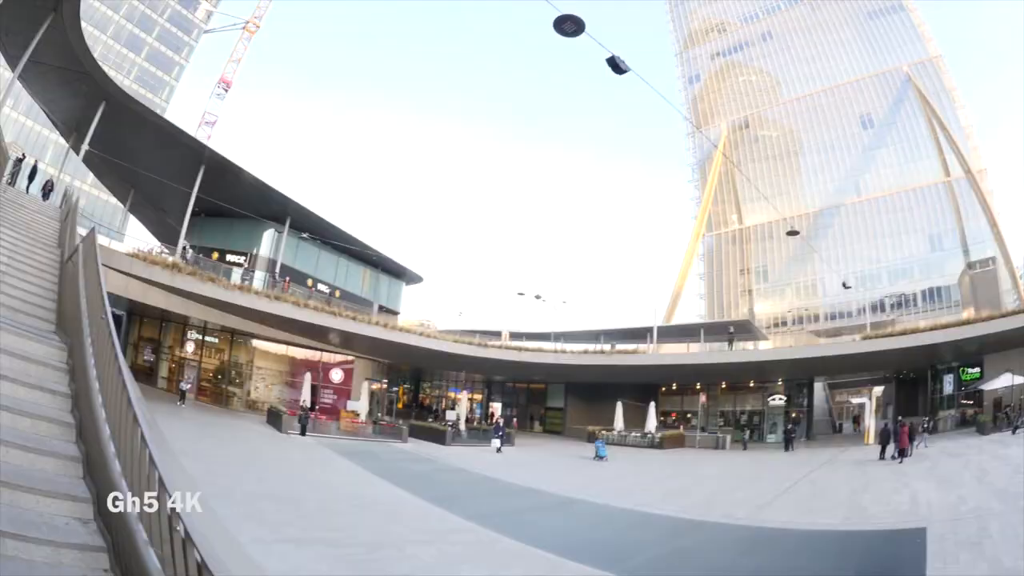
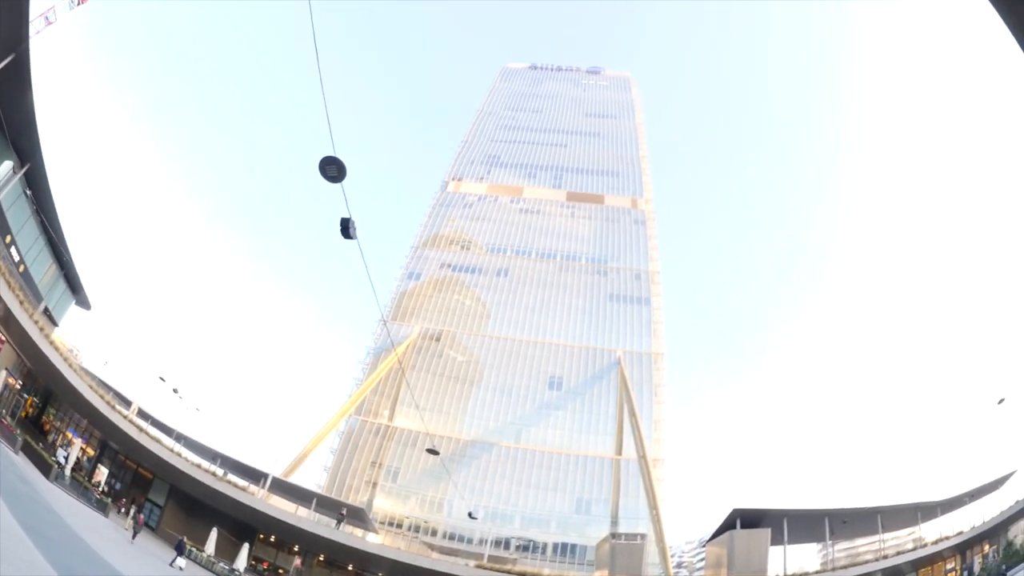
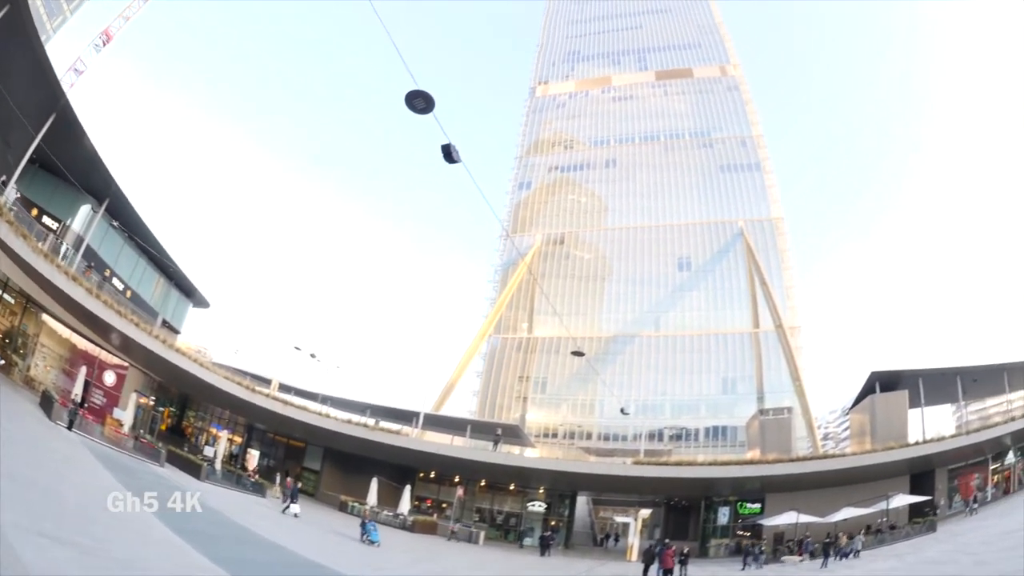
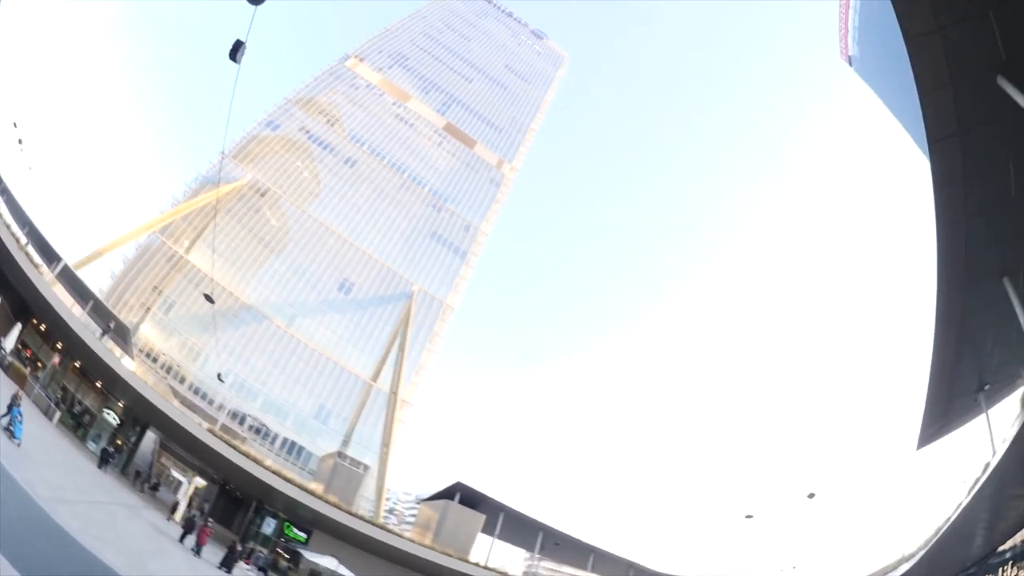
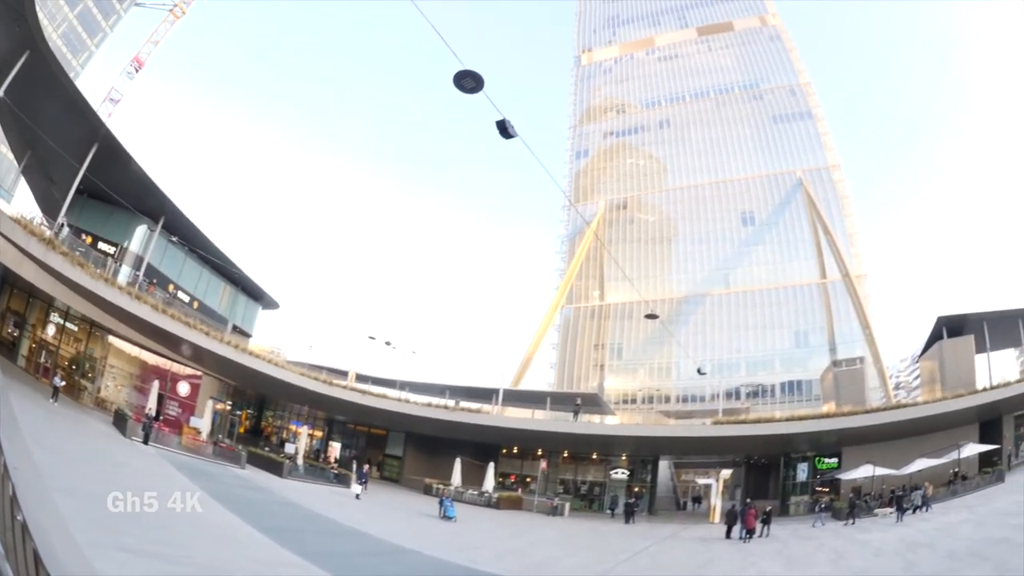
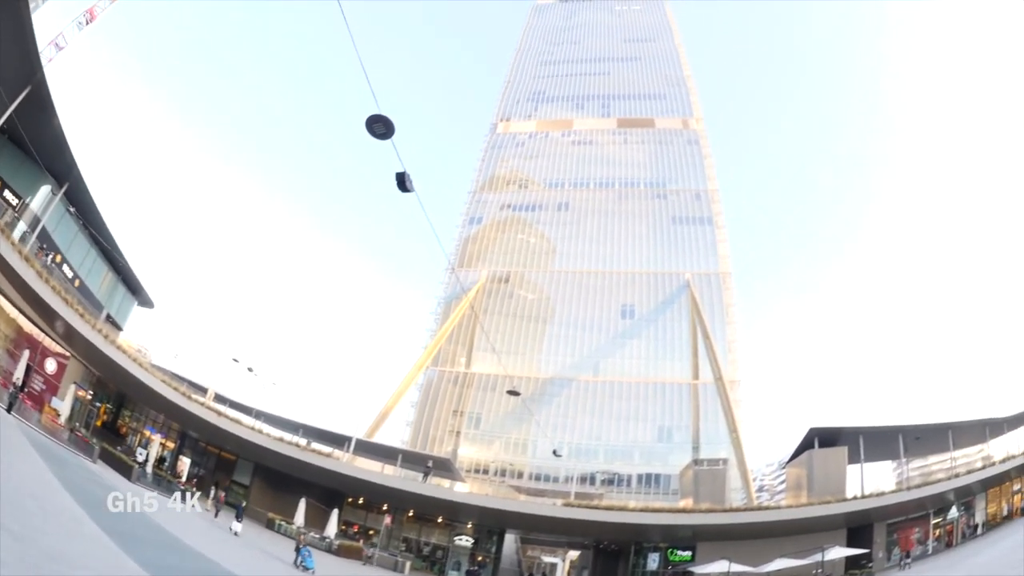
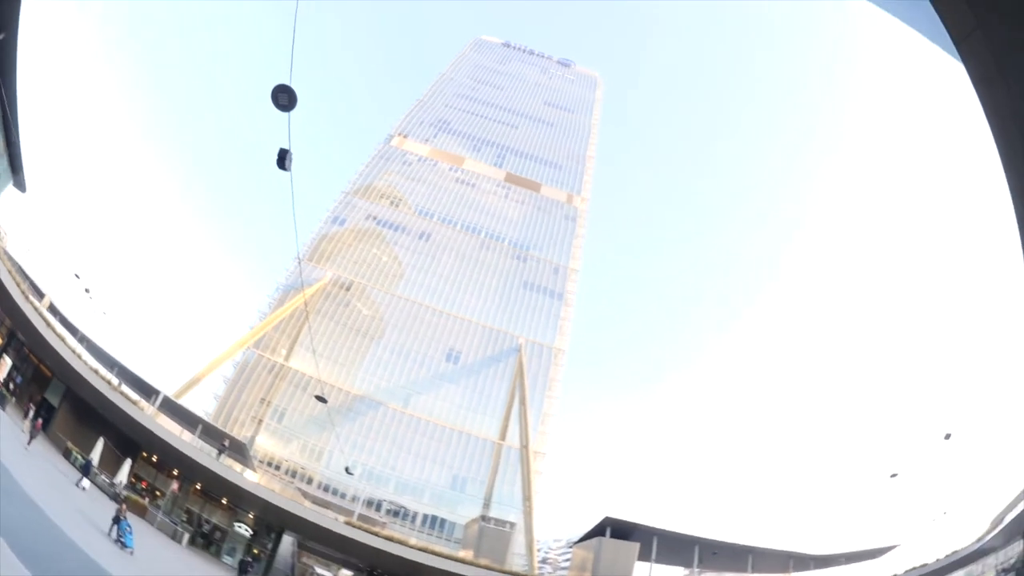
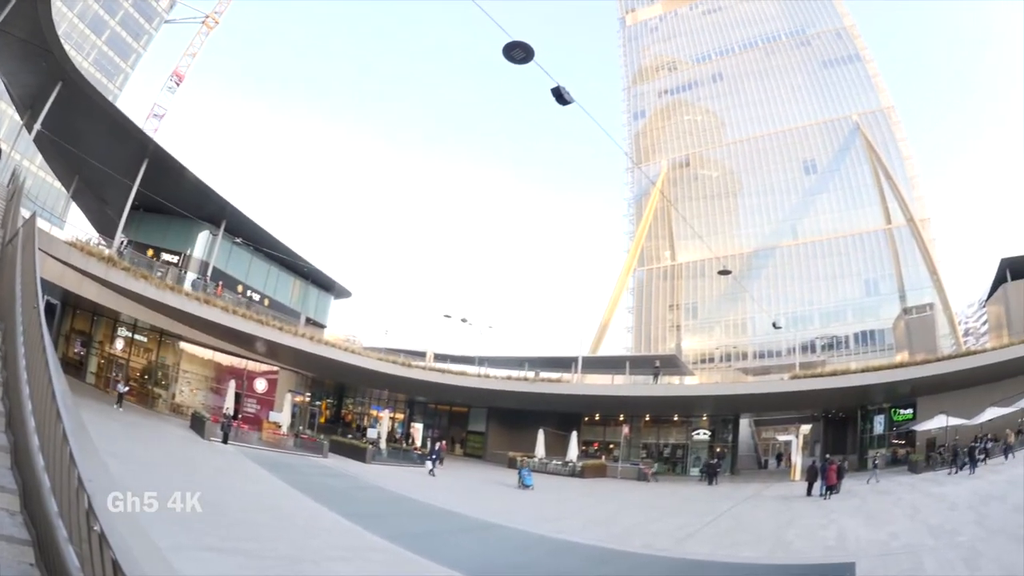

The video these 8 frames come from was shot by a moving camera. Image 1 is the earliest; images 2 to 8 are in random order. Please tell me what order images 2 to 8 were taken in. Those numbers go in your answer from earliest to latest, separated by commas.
8, 5, 3, 6, 2, 7, 4
